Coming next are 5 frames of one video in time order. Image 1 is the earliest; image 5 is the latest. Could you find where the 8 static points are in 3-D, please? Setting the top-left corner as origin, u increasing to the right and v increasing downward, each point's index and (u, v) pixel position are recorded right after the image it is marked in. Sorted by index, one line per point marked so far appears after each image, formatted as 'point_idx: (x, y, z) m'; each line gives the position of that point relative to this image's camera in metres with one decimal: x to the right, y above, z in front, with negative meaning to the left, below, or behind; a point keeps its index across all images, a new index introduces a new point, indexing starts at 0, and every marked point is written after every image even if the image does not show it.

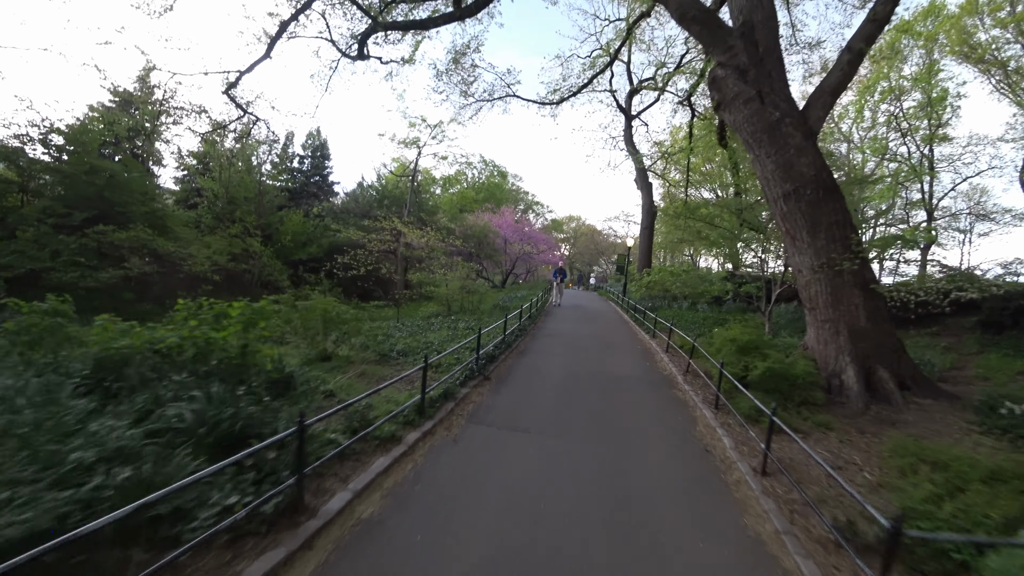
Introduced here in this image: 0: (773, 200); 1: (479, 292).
0: (+4.2, +1.4, +9.5) m
1: (-1.1, -0.1, +18.4) m
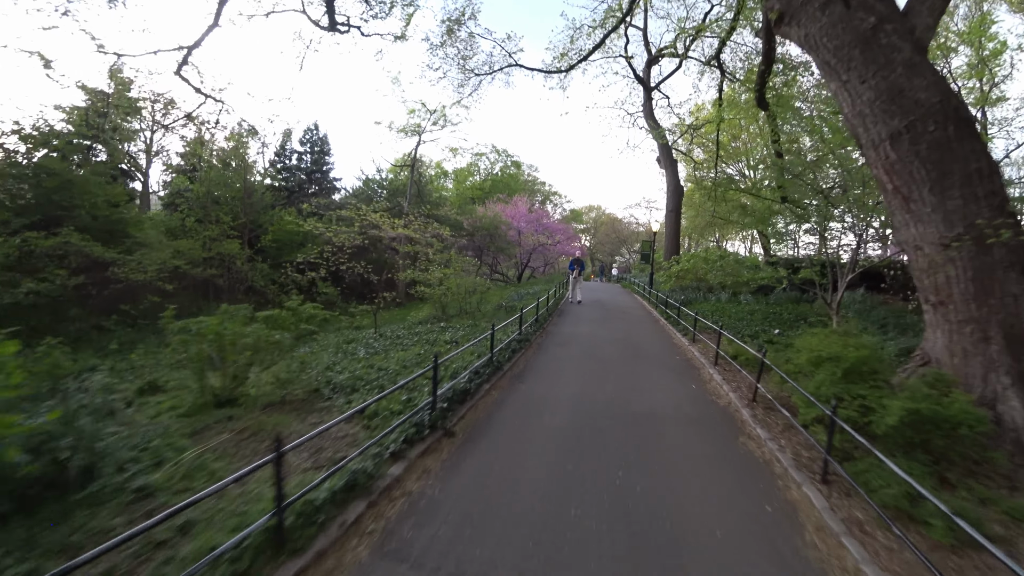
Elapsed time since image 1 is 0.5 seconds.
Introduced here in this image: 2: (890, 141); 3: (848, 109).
0: (+4.0, +1.6, +6.5) m
1: (-0.9, -0.1, +15.6) m
2: (+4.0, +1.6, +6.2) m
3: (+3.8, +2.0, +6.7) m
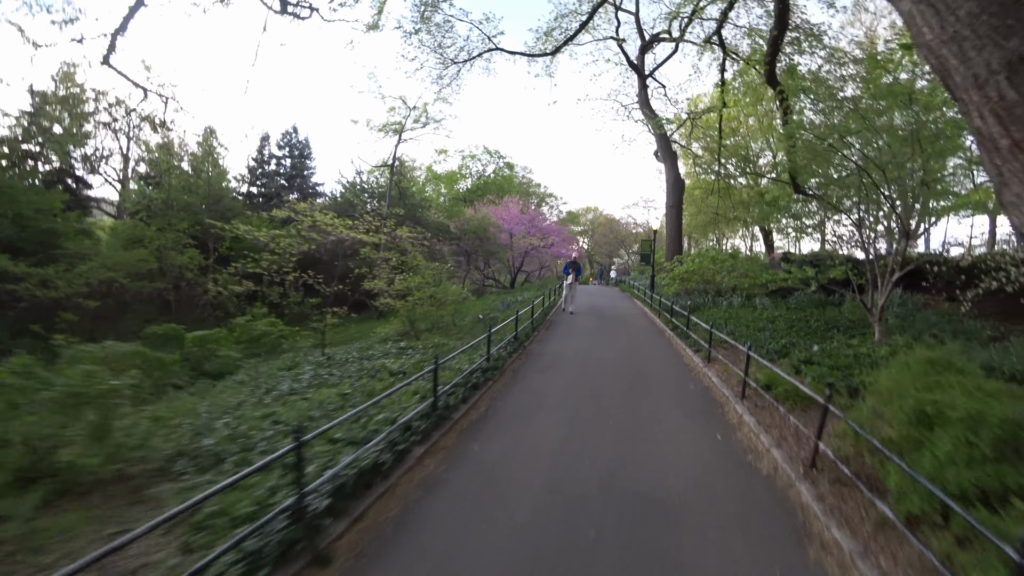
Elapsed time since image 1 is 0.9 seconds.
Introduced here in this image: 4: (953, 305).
0: (+3.5, +1.5, +4.4) m
1: (-1.3, -0.3, +13.5) m
2: (+3.5, +1.5, +4.2) m
3: (+3.3, +2.0, +4.6) m
4: (+8.9, -0.3, +11.9) m
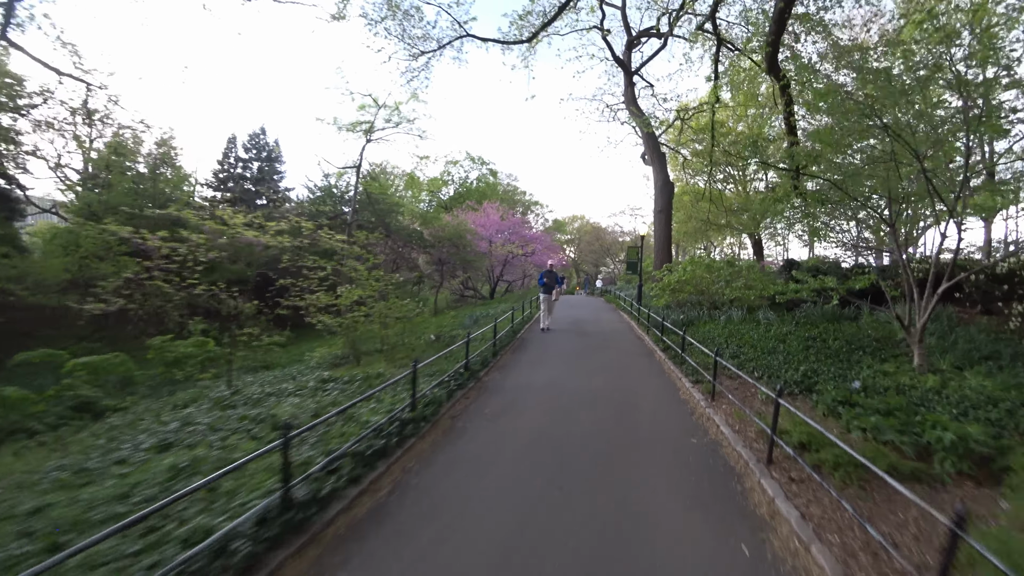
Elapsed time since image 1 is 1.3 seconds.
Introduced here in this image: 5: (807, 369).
0: (+2.9, +1.4, +2.5) m
1: (-2.0, -0.6, +11.5) m
2: (+3.0, +1.4, +2.3) m
3: (+2.8, +1.9, +2.8) m
4: (+8.2, -0.5, +10.0) m
5: (+3.8, -1.0, +7.5) m
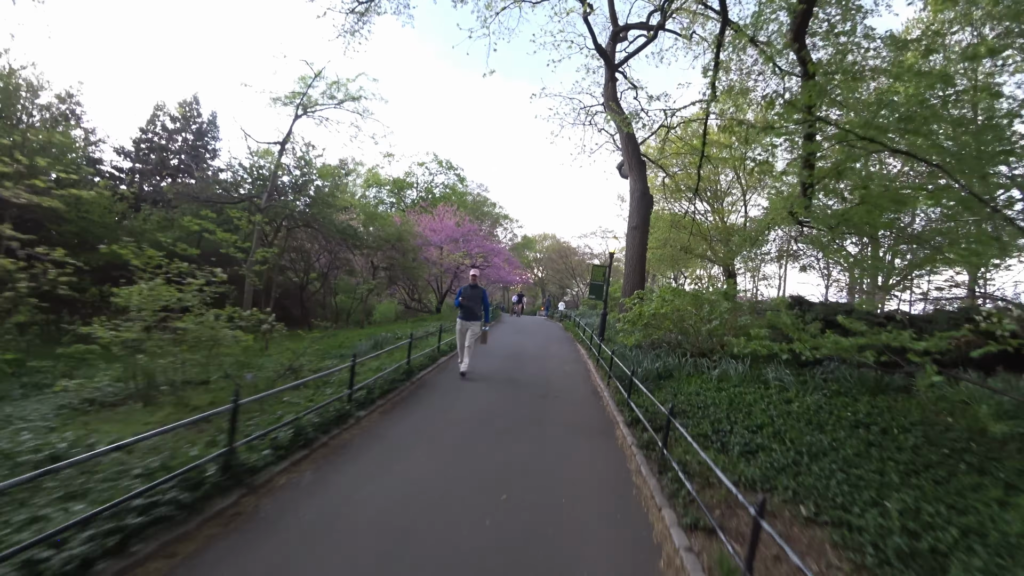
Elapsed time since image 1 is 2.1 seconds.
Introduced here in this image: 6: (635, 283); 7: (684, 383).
0: (+2.2, +1.2, -1.1) m
1: (-3.4, -0.6, +7.6) m
2: (+2.3, +1.2, -1.3) m
3: (+2.1, +1.6, -0.8) m
4: (+6.9, -1.4, +6.6) m
5: (+2.6, -1.5, +3.9) m
6: (+3.5, +0.1, +16.9) m
7: (+2.5, -1.4, +8.3) m
